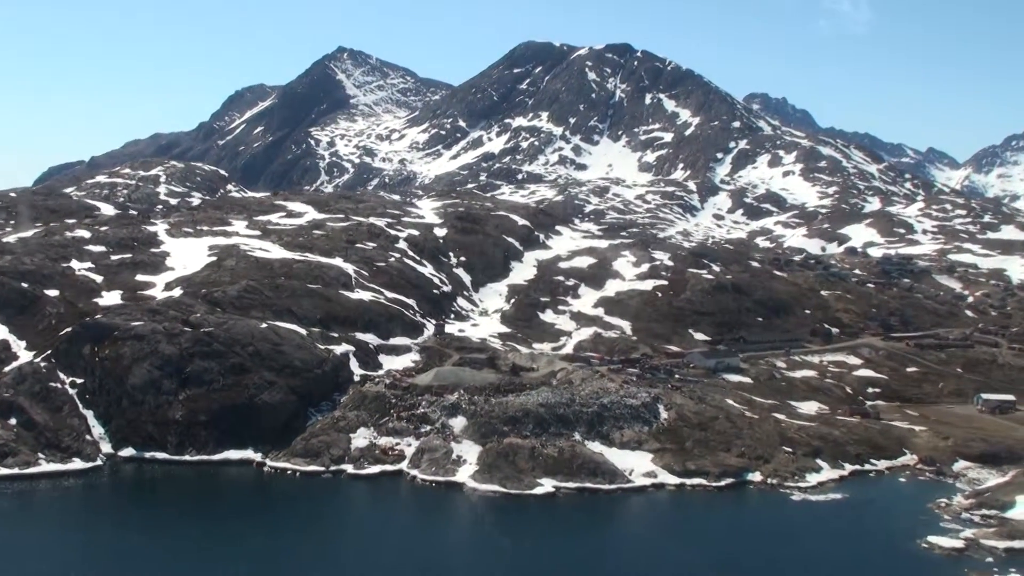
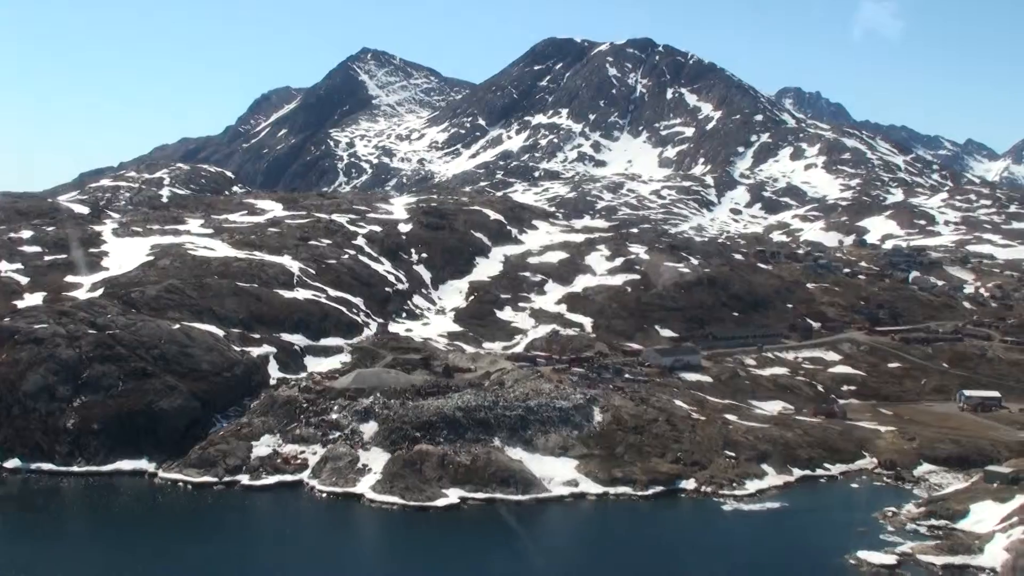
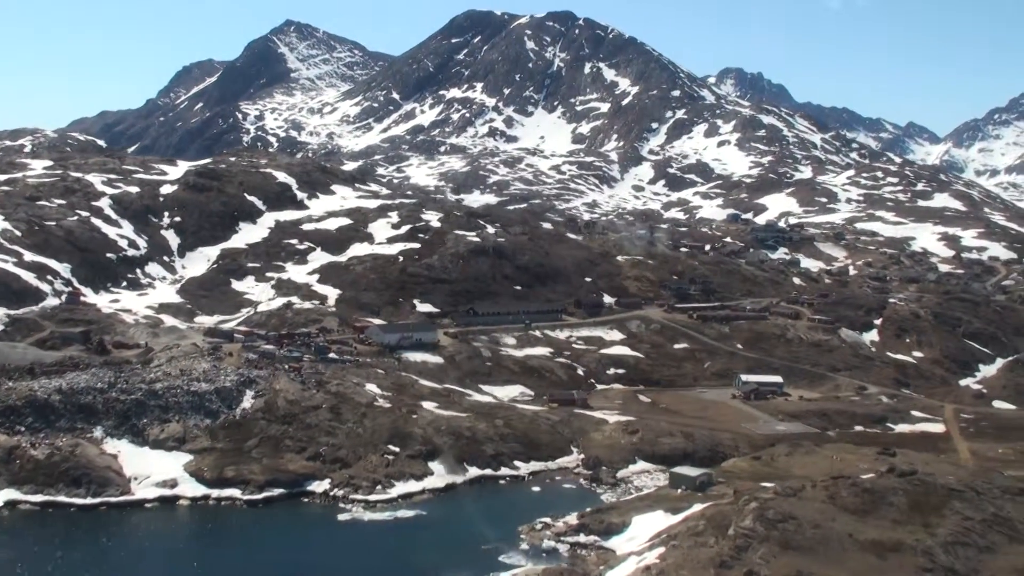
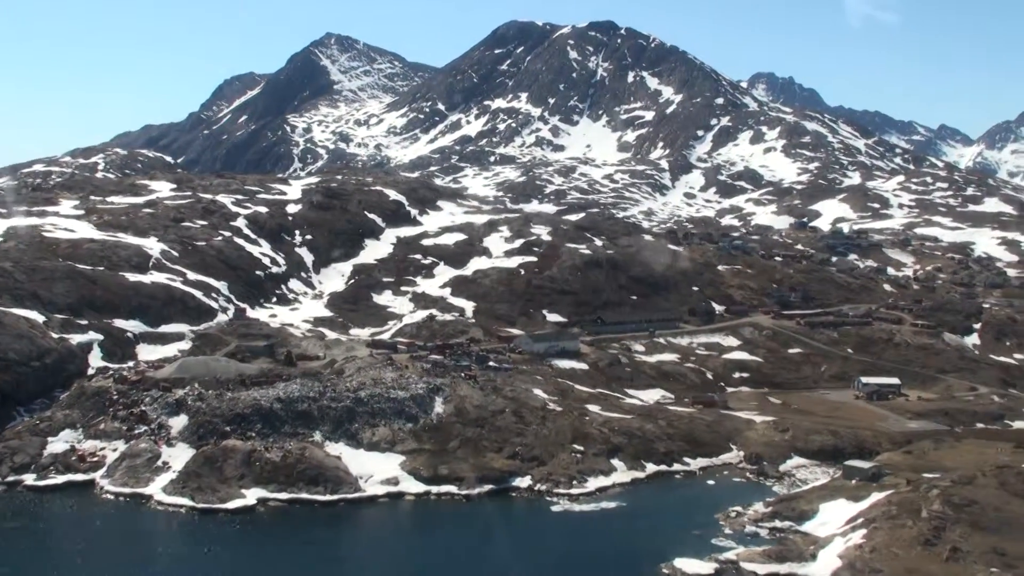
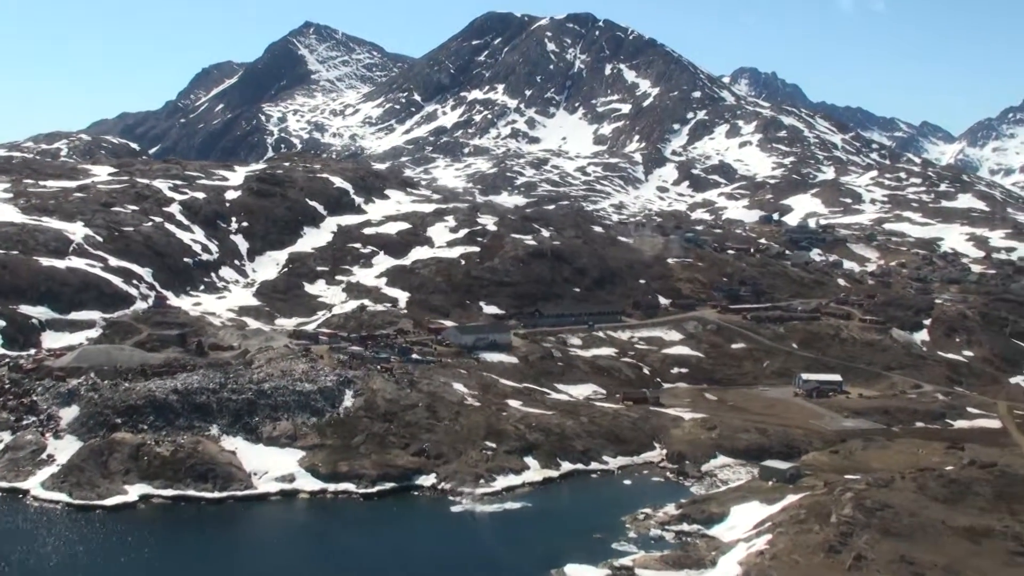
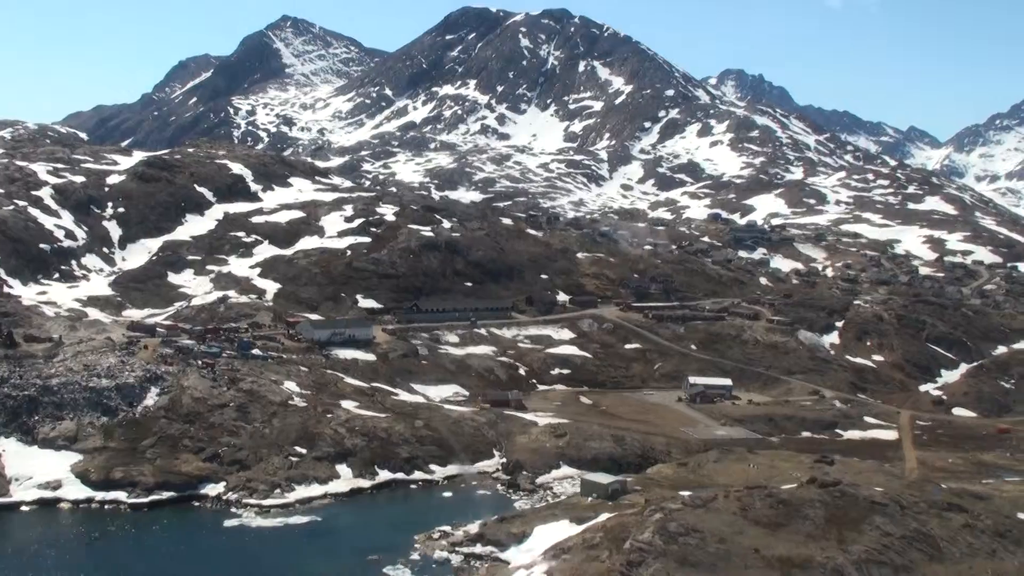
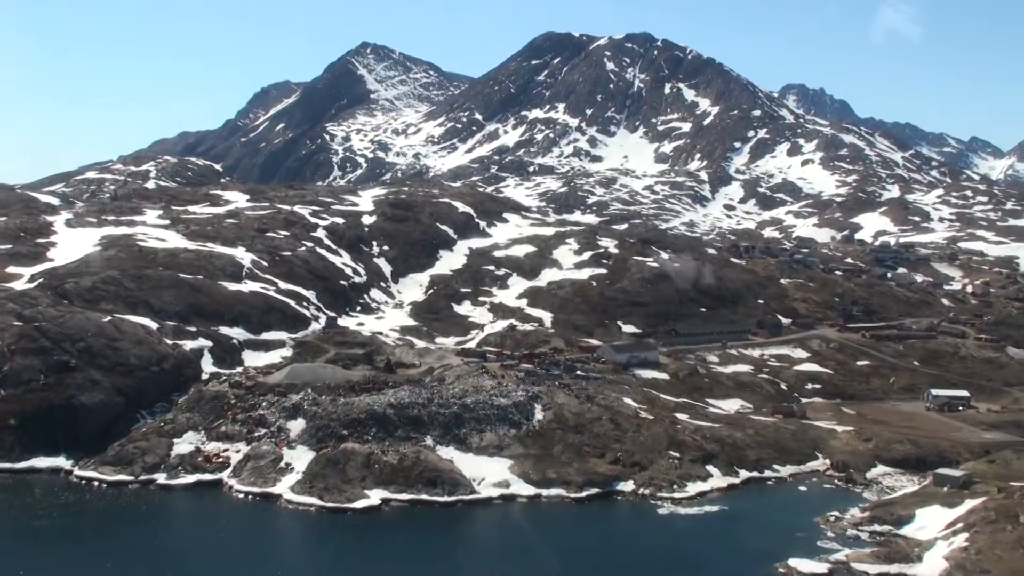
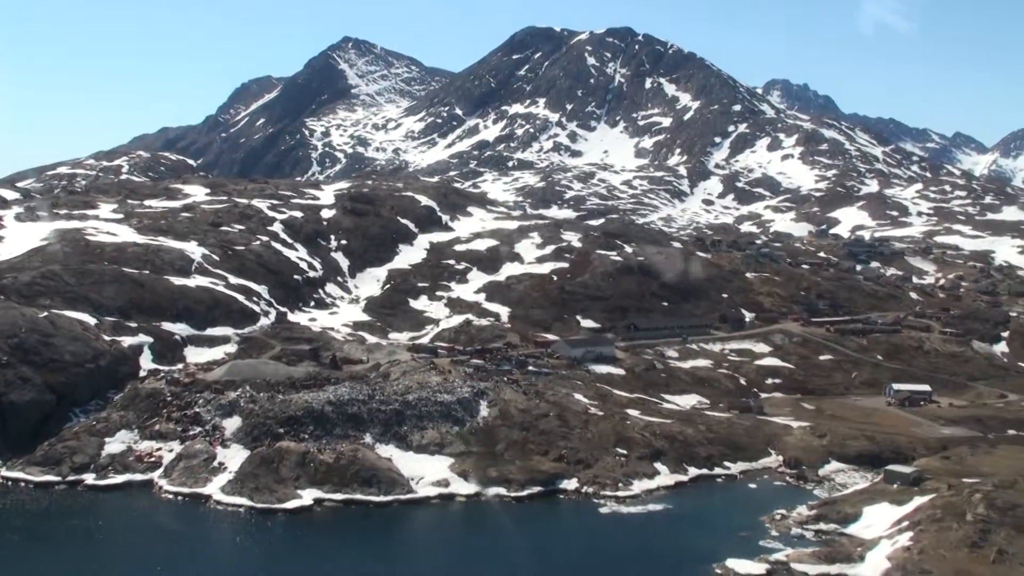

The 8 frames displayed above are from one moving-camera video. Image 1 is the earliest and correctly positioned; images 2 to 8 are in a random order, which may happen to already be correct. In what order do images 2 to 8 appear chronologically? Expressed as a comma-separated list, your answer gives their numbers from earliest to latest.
2, 7, 8, 4, 5, 3, 6
